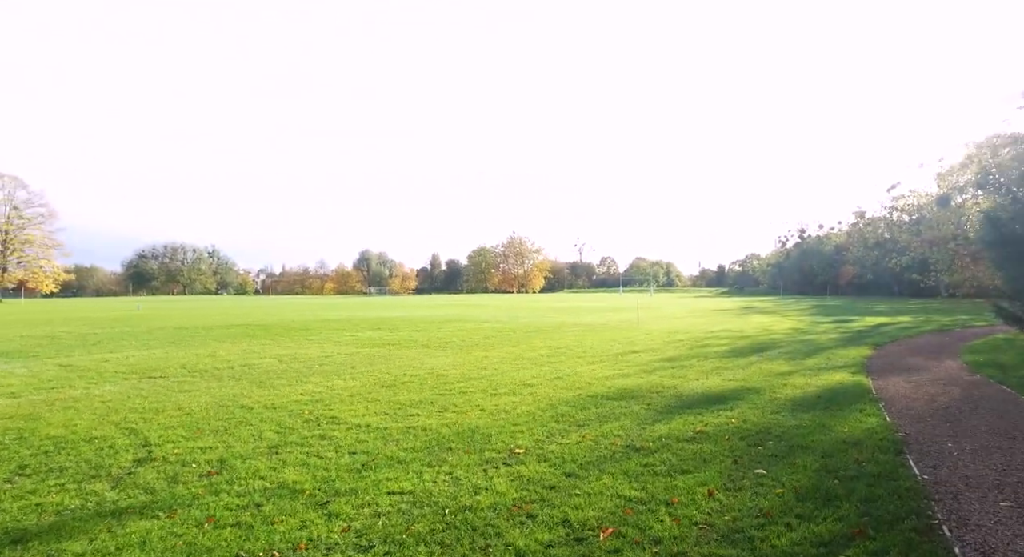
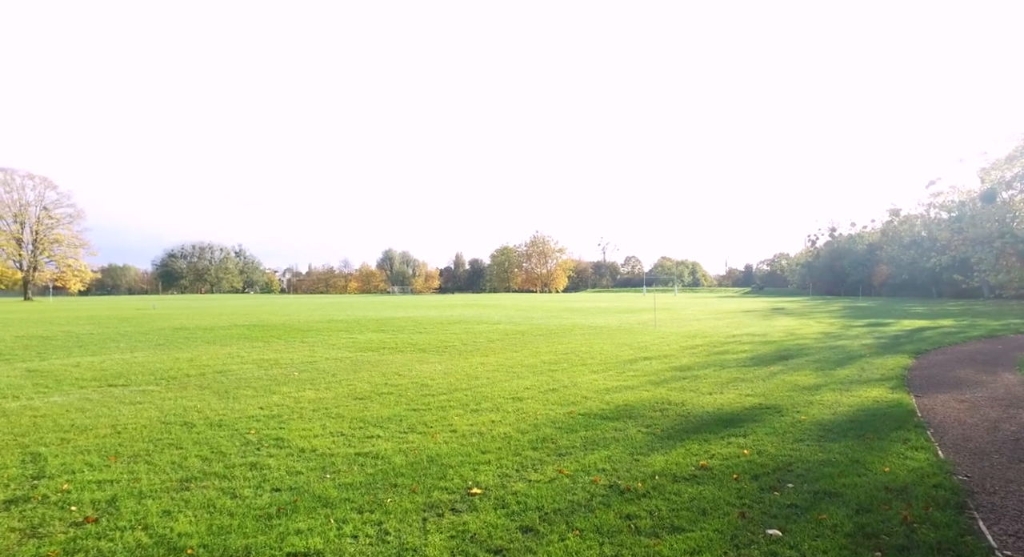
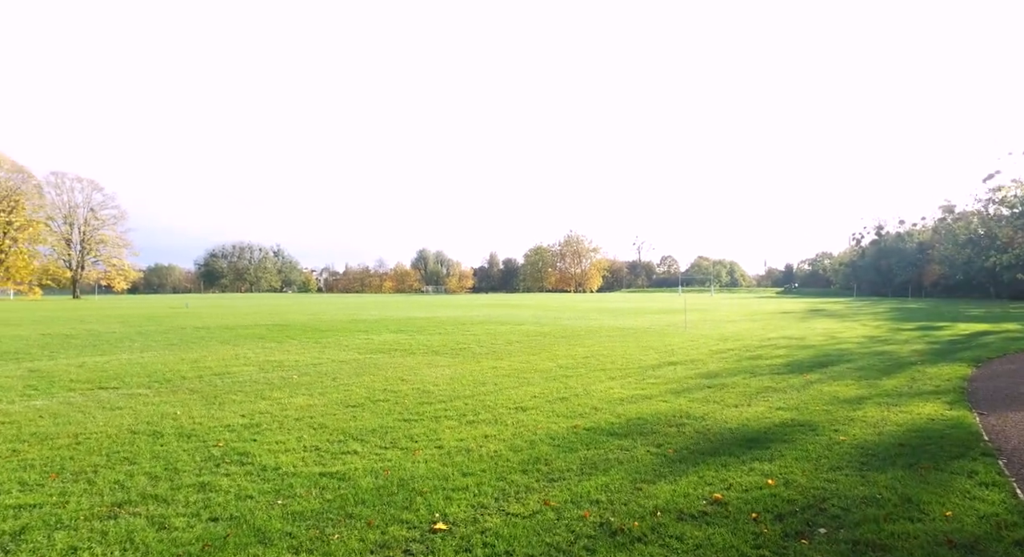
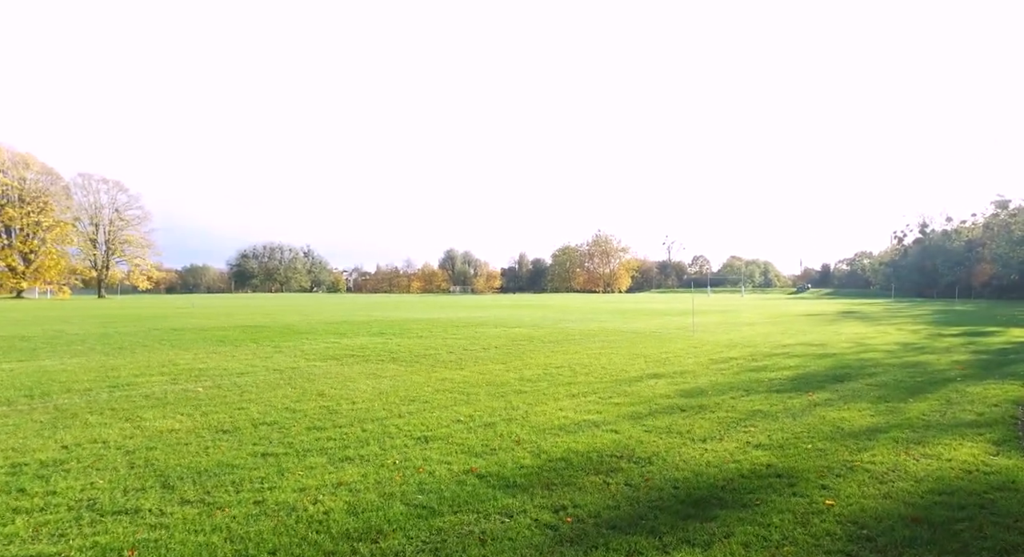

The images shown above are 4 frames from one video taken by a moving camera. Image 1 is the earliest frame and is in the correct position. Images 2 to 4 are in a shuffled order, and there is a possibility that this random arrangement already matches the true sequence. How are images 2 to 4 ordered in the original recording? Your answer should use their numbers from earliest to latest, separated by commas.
2, 3, 4
